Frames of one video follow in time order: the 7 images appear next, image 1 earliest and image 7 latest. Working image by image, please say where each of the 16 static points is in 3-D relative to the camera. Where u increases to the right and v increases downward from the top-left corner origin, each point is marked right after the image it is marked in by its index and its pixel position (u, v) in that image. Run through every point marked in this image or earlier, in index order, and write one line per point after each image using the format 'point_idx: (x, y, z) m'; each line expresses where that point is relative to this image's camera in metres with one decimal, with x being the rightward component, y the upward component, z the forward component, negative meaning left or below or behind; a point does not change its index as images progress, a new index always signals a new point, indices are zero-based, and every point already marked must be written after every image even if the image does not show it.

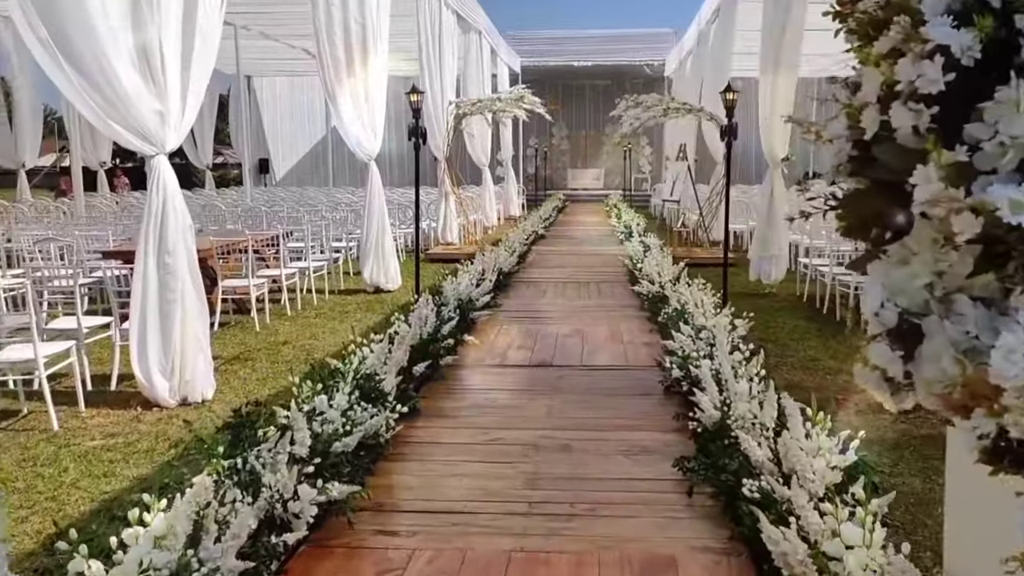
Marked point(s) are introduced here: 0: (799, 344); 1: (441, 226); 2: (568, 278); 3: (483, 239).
0: (+1.7, -0.3, +5.2) m
1: (-0.9, +0.8, +10.7) m
2: (+0.5, +0.1, +7.7) m
3: (-0.4, +0.7, +12.2) m
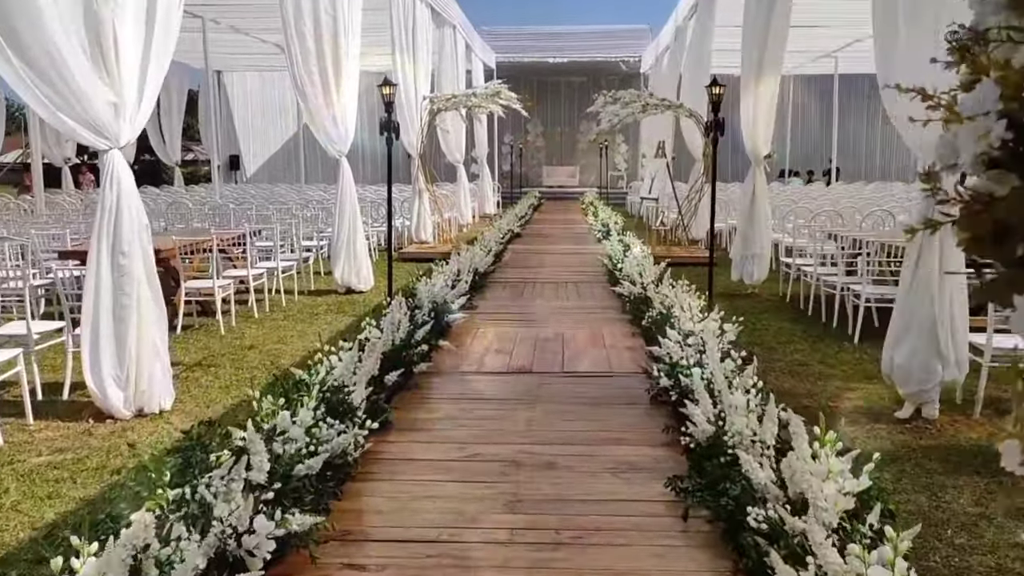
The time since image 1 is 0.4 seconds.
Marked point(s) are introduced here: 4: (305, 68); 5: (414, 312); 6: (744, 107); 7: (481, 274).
0: (+1.6, -0.3, +5.0) m
1: (-1.1, +0.8, +10.5) m
2: (+0.3, +0.1, +7.5) m
3: (-0.7, +0.7, +12.0) m
4: (-1.6, +1.7, +7.0) m
5: (-0.5, -0.1, +4.4) m
6: (+1.9, +1.4, +7.1) m
7: (-0.2, +0.1, +6.9) m
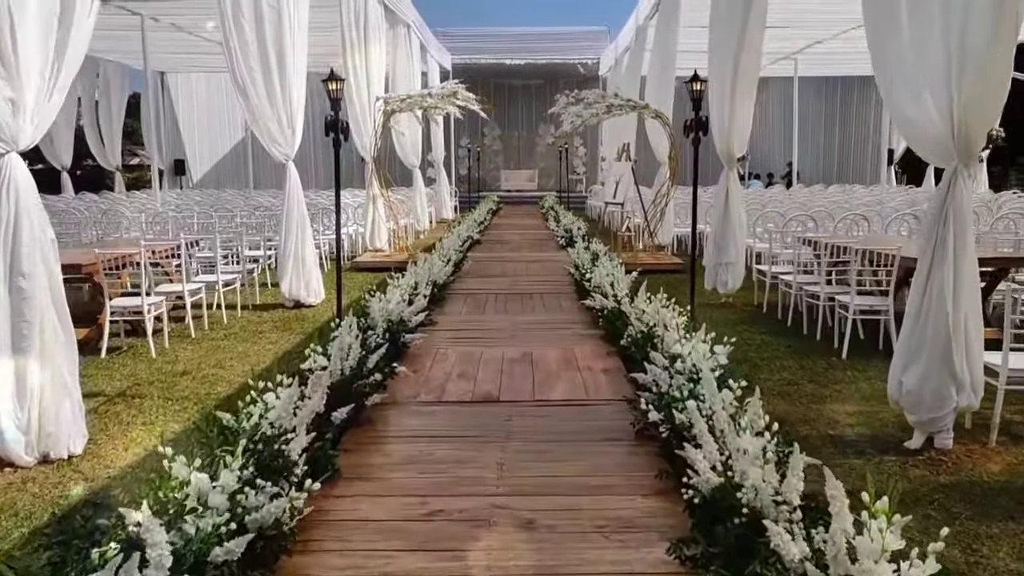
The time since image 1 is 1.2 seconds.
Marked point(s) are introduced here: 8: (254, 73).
0: (+1.4, -0.4, +4.7) m
1: (-1.6, +0.6, +10.0) m
2: (0.0, 0.0, +7.1) m
3: (-1.3, +0.6, +11.5) m
4: (-1.9, +1.6, +6.5) m
5: (-0.6, -0.2, +3.9) m
6: (+1.6, +1.3, +6.7) m
7: (-0.5, 0.0, +6.4) m
8: (-1.9, +1.6, +6.5) m
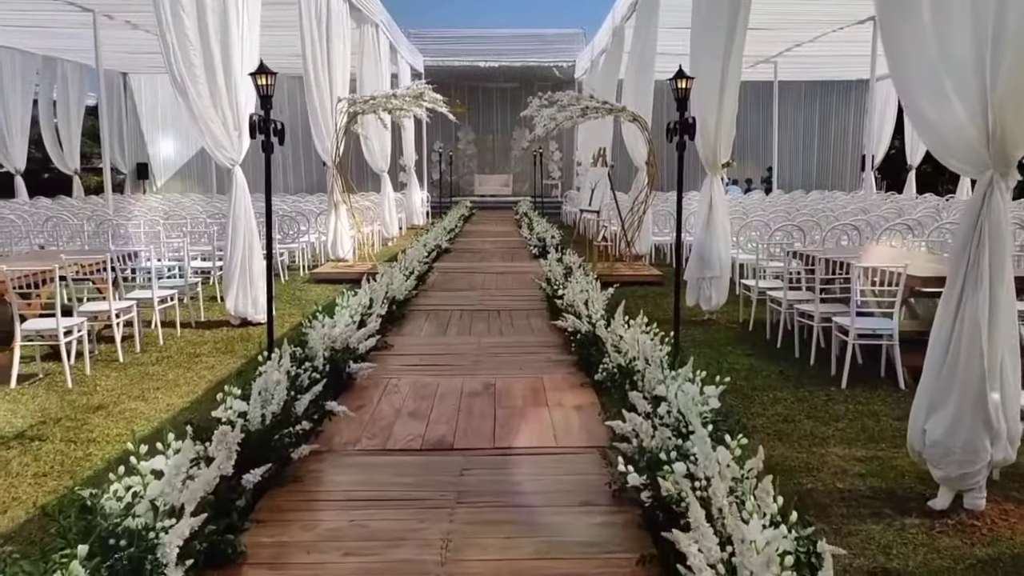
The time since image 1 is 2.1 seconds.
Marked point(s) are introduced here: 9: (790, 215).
0: (+1.2, -0.5, +4.2) m
1: (-1.9, +0.5, +9.4) m
2: (-0.3, -0.1, +6.6) m
3: (-1.6, +0.4, +11.0) m
4: (-2.2, +1.5, +5.9) m
5: (-0.8, -0.3, +3.4) m
6: (+1.3, +1.2, +6.2) m
7: (-0.8, -0.1, +5.9) m
8: (-2.1, +1.5, +5.9) m
9: (+3.0, +0.8, +9.5) m
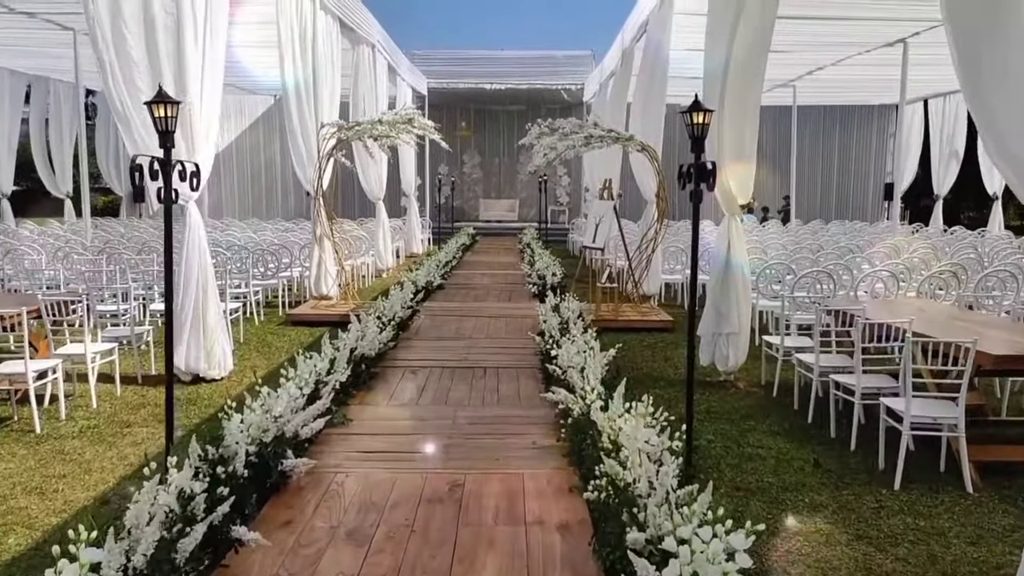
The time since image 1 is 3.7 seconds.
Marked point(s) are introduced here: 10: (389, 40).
0: (+1.1, -0.8, +3.4) m
1: (-1.9, +0.1, +8.7) m
2: (-0.3, -0.5, +5.8) m
3: (-1.6, 0.0, +10.2) m
4: (-2.2, +1.2, +5.2) m
5: (-0.9, -0.6, +2.6) m
6: (+1.3, +0.9, +5.5) m
7: (-0.8, -0.4, +5.1) m
8: (-2.2, +1.1, +5.2) m
9: (+3.0, +0.3, +8.7) m
10: (-1.8, +3.7, +13.2) m
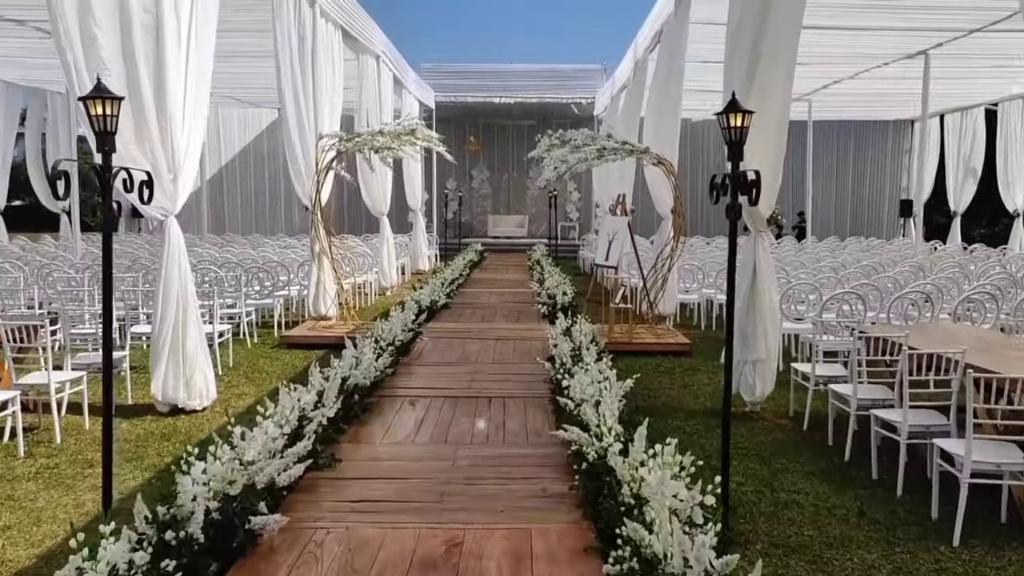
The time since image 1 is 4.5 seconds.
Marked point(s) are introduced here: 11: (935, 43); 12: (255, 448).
0: (+1.1, -0.9, +2.9) m
1: (-1.9, -0.1, +8.3) m
2: (-0.3, -0.6, +5.4) m
3: (-1.6, -0.2, +9.8) m
4: (-2.2, +1.0, +4.8) m
5: (-0.9, -0.6, +2.2) m
6: (+1.3, +0.7, +5.0) m
7: (-0.8, -0.5, +4.7) m
8: (-2.1, +1.0, +4.8) m
9: (+3.0, +0.1, +8.3) m
10: (-1.7, +3.4, +12.9) m
11: (+4.9, +2.8, +10.2) m
12: (-0.9, -0.5, +3.1) m
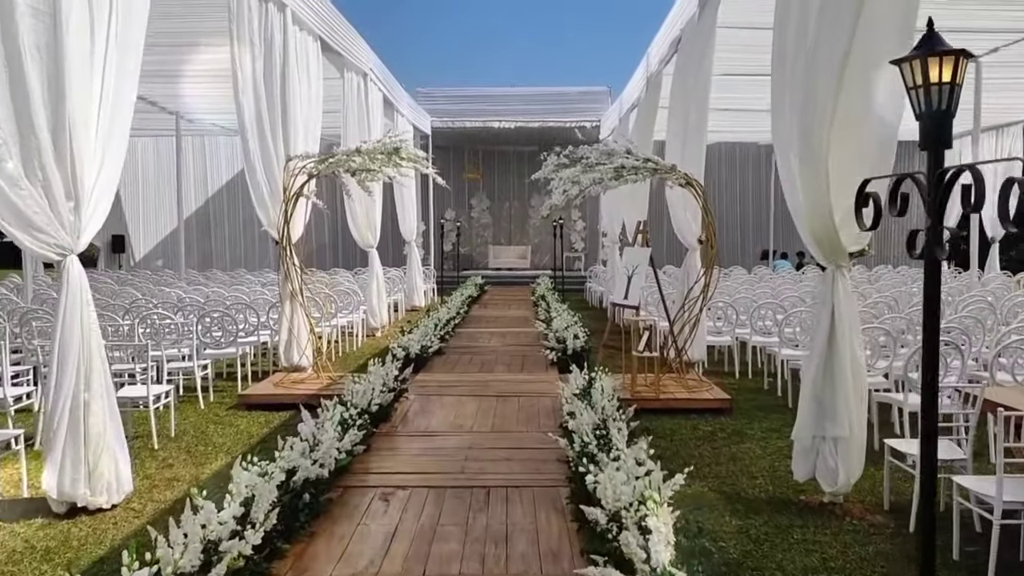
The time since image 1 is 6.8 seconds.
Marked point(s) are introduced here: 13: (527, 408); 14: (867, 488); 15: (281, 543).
0: (+1.1, -1.1, +1.7) m
1: (-1.8, -0.4, +7.1) m
2: (-0.3, -0.8, +4.2) m
3: (-1.5, -0.6, +8.6) m
4: (-2.2, +0.8, +3.7) m
5: (-0.9, -0.8, +1.0) m
6: (+1.3, +0.5, +3.9) m
7: (-0.8, -0.8, +3.5) m
8: (-2.1, +0.8, +3.7) m
9: (+3.1, -0.2, +7.1) m
10: (-1.7, +2.9, +11.8) m
11: (+4.9, +2.5, +9.1) m
12: (-0.9, -0.7, +1.9) m
13: (+0.1, -0.8, +5.6) m
14: (+1.6, -0.9, +4.0) m
15: (-0.8, -0.9, +3.0) m
